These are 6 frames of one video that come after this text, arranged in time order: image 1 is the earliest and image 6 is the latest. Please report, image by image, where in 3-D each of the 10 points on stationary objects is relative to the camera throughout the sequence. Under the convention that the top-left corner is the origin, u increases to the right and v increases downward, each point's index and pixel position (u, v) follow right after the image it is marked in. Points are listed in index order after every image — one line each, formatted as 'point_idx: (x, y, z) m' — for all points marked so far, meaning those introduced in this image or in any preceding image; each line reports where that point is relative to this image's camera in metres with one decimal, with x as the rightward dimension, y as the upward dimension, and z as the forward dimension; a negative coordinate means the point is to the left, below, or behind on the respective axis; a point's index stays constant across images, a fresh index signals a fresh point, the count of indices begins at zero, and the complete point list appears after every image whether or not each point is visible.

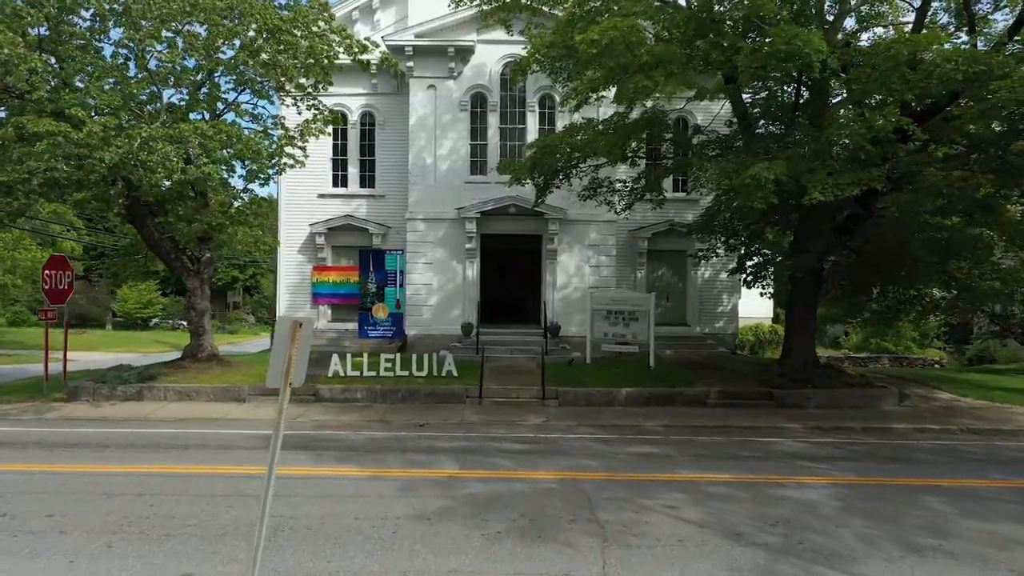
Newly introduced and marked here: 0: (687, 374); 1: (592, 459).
0: (+3.6, -1.7, +16.4) m
1: (+1.0, -2.1, +10.1) m
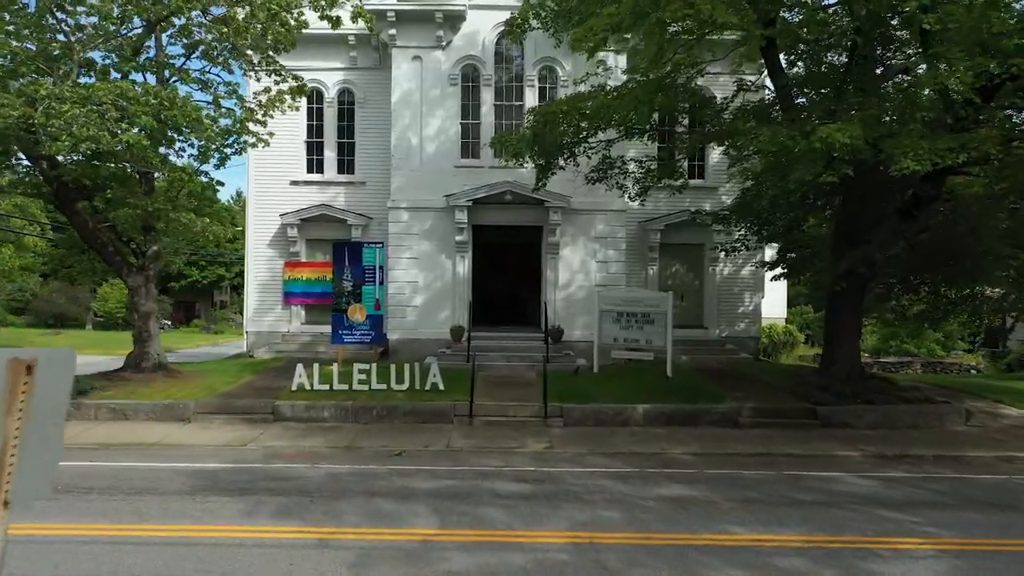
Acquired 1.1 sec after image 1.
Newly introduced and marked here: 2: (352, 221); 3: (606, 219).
0: (+3.5, -1.7, +14.1) m
1: (+1.0, -2.1, +7.8) m
2: (-3.8, +1.6, +18.8) m
3: (+2.0, +1.5, +17.6) m
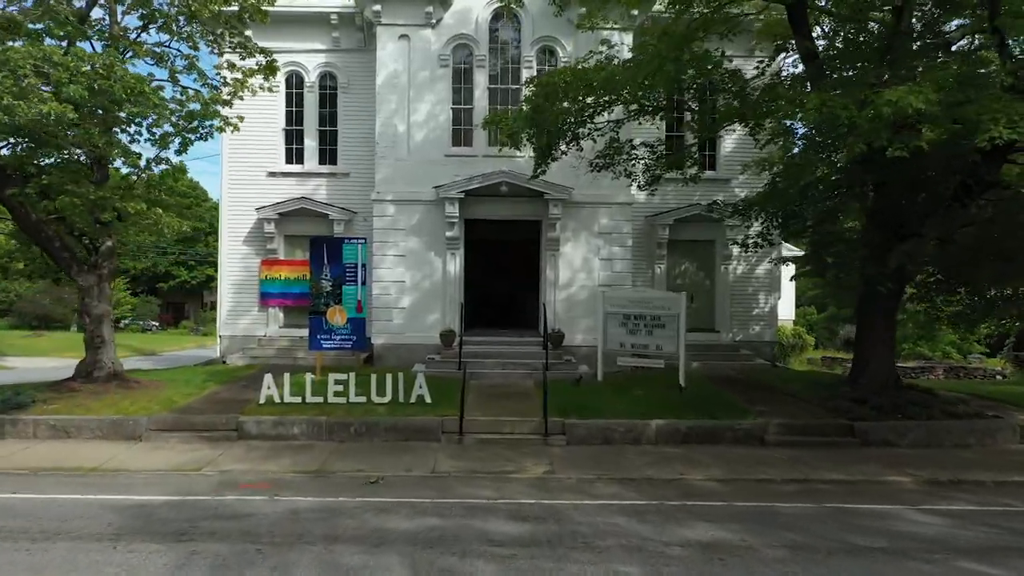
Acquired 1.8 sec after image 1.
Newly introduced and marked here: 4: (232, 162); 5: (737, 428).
0: (+3.4, -1.7, +12.6) m
1: (+0.9, -2.1, +6.3) m
2: (-3.8, +1.6, +17.3) m
3: (+2.0, +1.5, +16.1) m
4: (-6.1, +2.7, +17.6) m
5: (+3.0, -1.9, +11.0) m
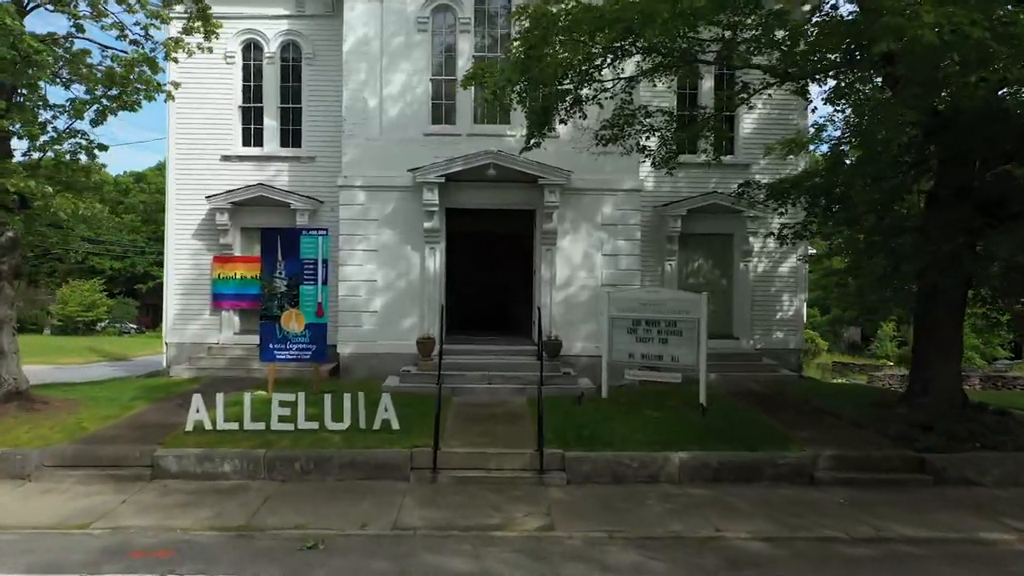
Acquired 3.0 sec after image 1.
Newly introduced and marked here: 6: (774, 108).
0: (+3.3, -1.7, +10.4) m
1: (+0.8, -2.1, +4.1) m
2: (-4.0, +1.6, +15.1) m
3: (+1.8, +1.5, +13.9) m
4: (-6.3, +2.7, +15.3) m
5: (+2.9, -1.9, +8.7) m
6: (+5.0, +3.5, +15.5) m
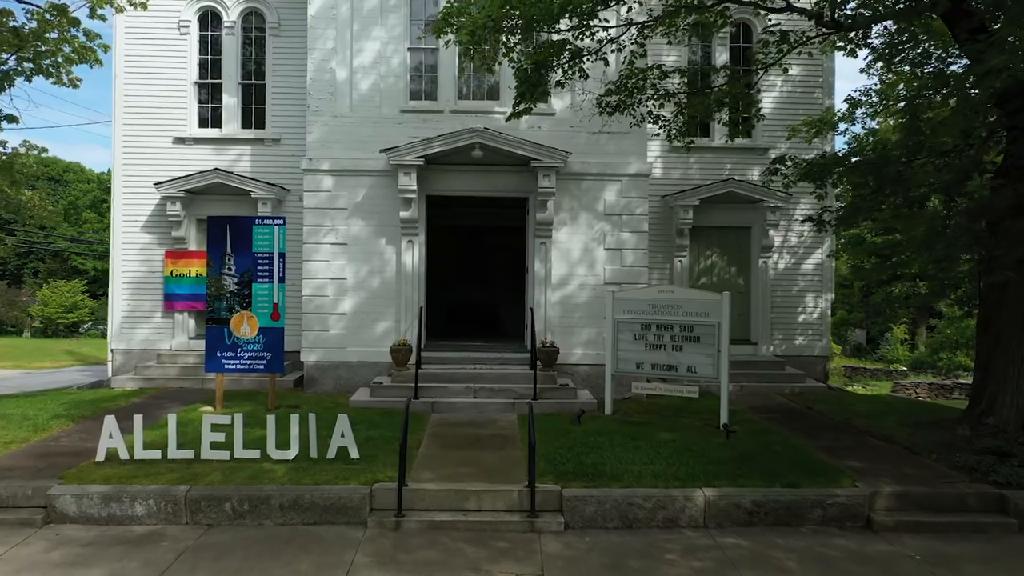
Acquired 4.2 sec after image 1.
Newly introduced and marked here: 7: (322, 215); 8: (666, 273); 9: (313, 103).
0: (+3.1, -1.7, +8.7) m
1: (+0.7, -2.1, +2.3) m
2: (-4.2, +1.6, +13.3) m
3: (+1.6, +1.5, +12.2) m
4: (-6.5, +2.8, +13.6) m
5: (+2.8, -1.9, +7.0) m
6: (+4.9, +3.5, +13.8) m
7: (-2.8, +1.1, +12.0) m
8: (+2.6, +0.3, +13.7) m
9: (-3.0, +2.8, +12.1) m
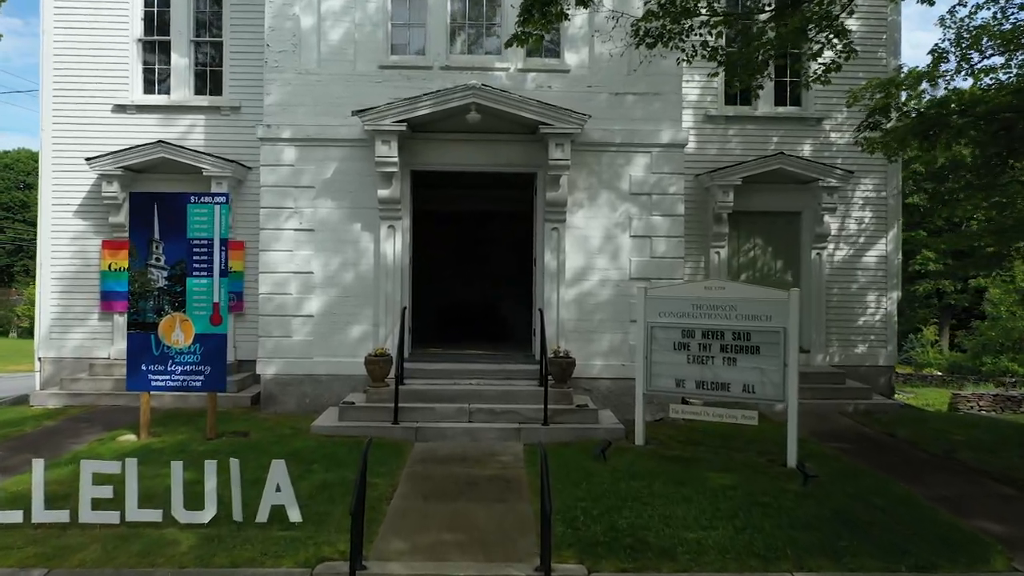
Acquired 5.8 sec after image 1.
0: (+3.2, -1.6, +6.4) m
1: (+0.7, -2.0, +0.1) m
2: (-4.1, +1.6, +11.1) m
3: (+1.7, +1.6, +9.9) m
4: (-6.4, +2.8, +11.4) m
5: (+2.8, -1.8, +4.8) m
6: (+4.9, +3.5, +11.5) m
7: (-2.8, +1.1, +9.8) m
8: (+2.7, +0.3, +11.5) m
9: (-2.9, +2.8, +9.8) m
